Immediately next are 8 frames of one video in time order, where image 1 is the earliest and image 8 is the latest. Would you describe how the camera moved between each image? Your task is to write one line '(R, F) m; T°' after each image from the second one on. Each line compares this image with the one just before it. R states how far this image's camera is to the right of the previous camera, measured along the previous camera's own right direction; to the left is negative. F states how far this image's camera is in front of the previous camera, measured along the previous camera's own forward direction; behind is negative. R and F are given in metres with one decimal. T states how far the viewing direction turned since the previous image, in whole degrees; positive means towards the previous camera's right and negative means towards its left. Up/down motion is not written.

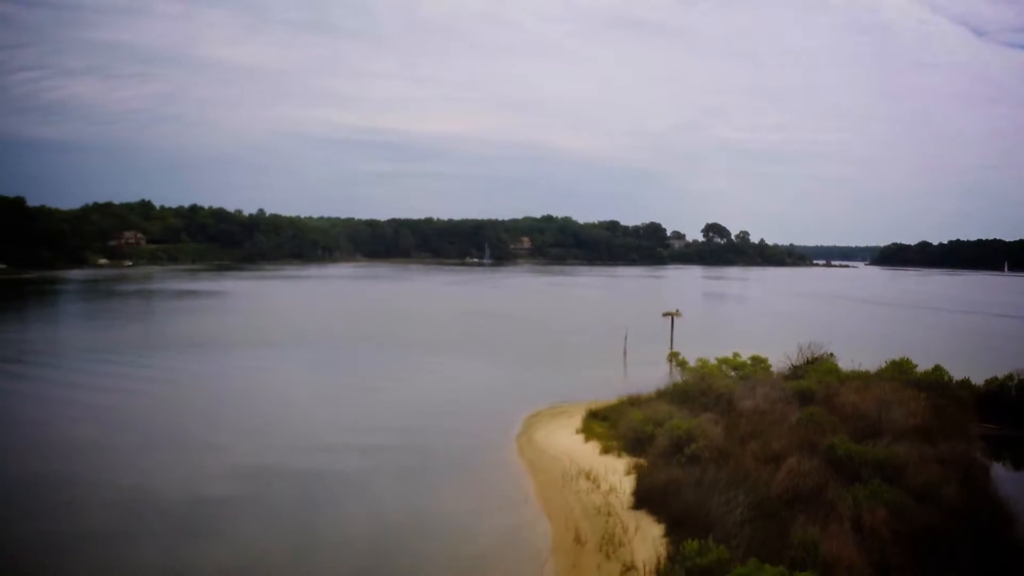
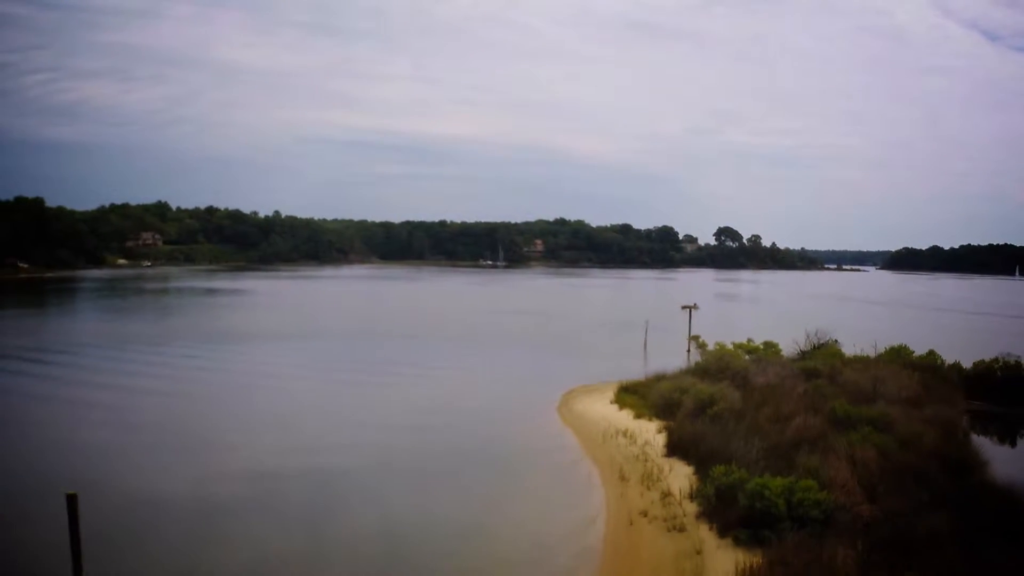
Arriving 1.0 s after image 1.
(-0.9, -2.6) m; -1°
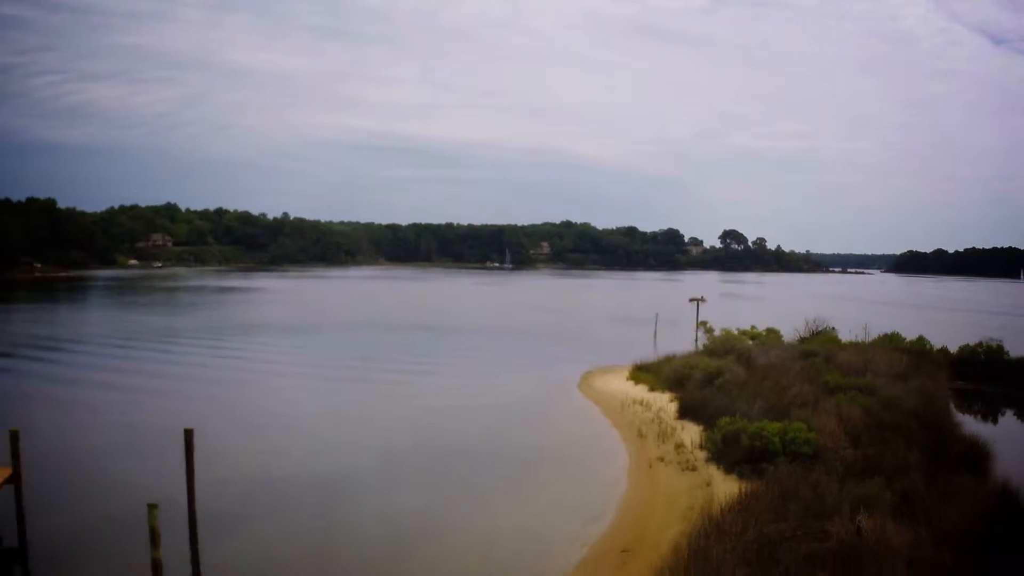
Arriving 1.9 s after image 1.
(-0.6, -2.1) m; 0°
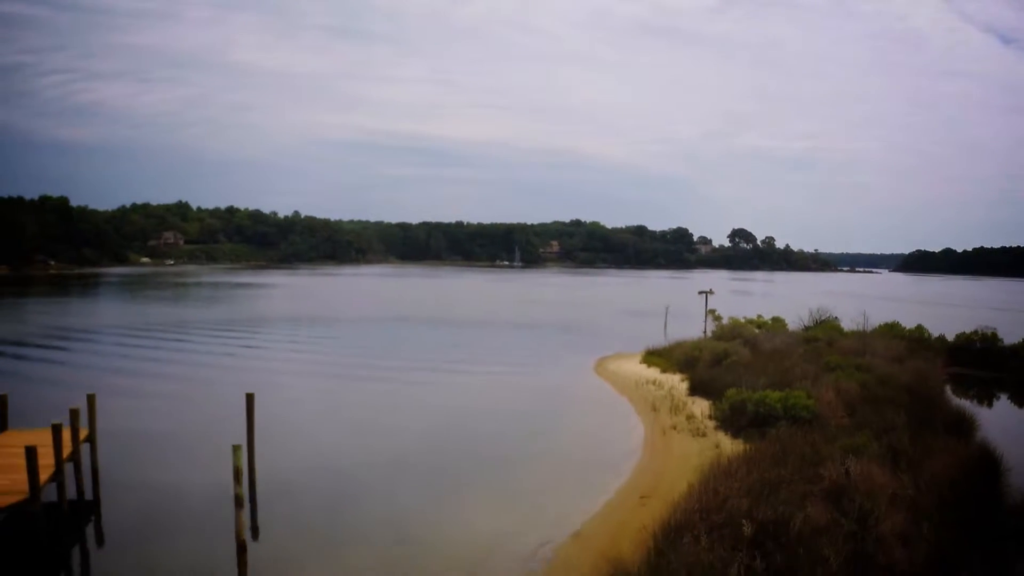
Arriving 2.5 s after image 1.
(-0.4, -1.4) m; -1°
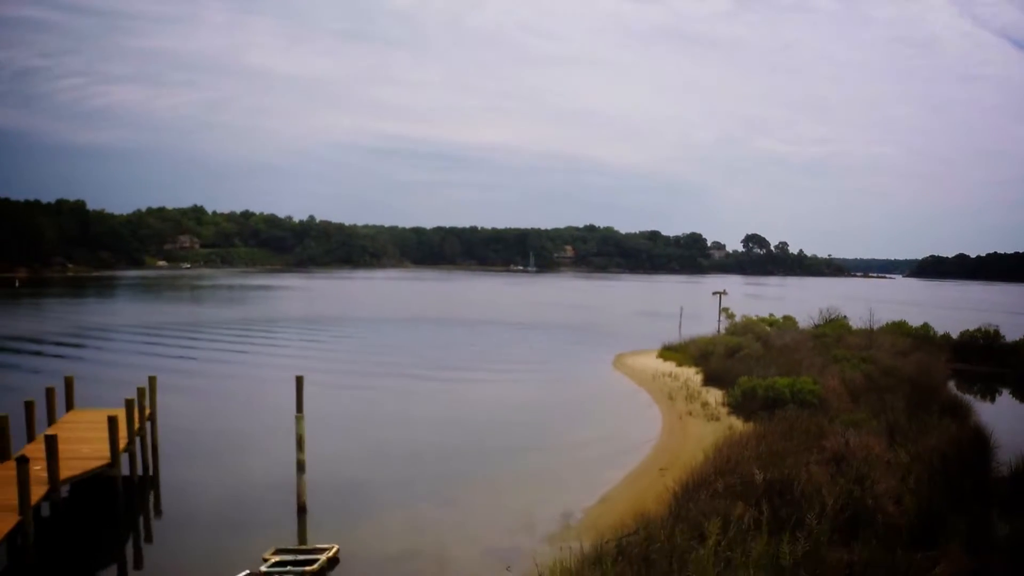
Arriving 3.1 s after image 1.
(-0.3, -1.2) m; -1°
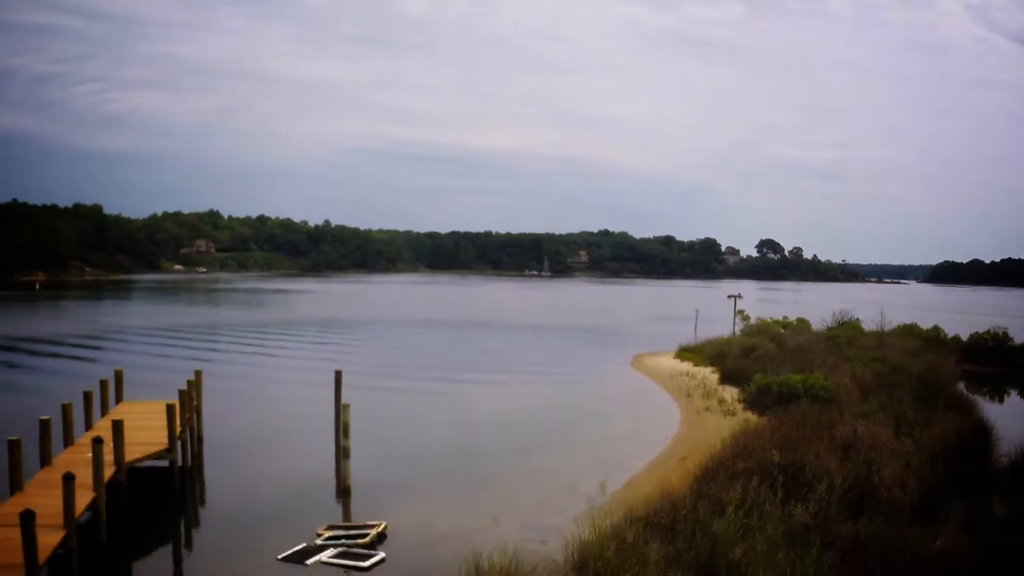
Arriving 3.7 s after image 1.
(-0.3, -0.9) m; -1°
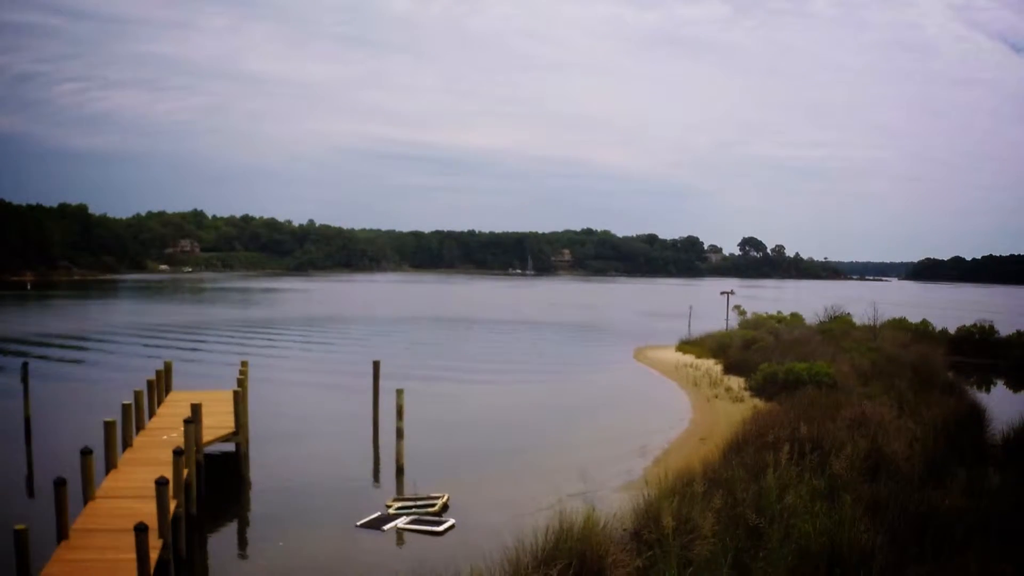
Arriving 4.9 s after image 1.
(-1.0, -1.2) m; +1°
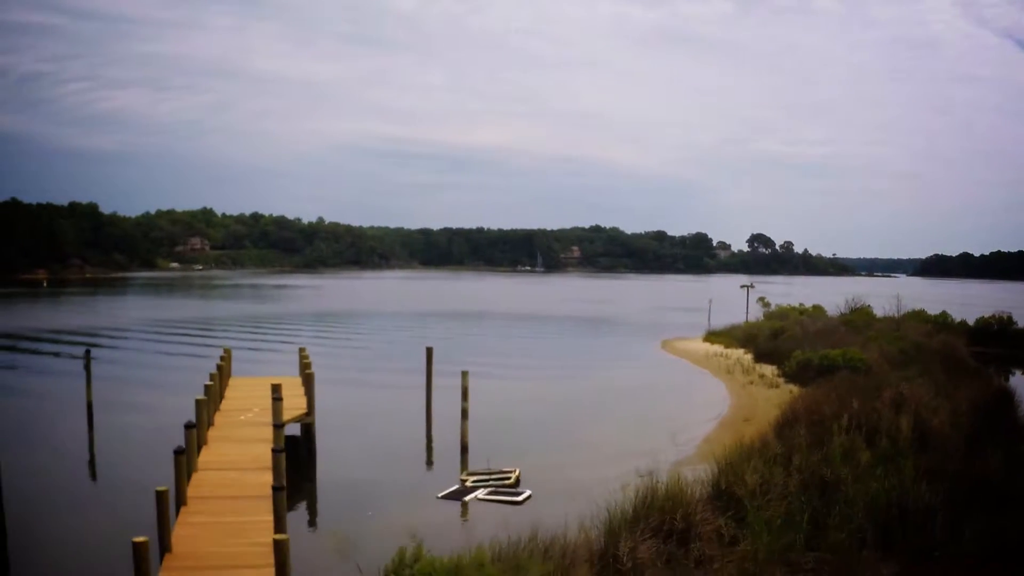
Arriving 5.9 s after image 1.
(-1.0, -0.8) m; 0°
